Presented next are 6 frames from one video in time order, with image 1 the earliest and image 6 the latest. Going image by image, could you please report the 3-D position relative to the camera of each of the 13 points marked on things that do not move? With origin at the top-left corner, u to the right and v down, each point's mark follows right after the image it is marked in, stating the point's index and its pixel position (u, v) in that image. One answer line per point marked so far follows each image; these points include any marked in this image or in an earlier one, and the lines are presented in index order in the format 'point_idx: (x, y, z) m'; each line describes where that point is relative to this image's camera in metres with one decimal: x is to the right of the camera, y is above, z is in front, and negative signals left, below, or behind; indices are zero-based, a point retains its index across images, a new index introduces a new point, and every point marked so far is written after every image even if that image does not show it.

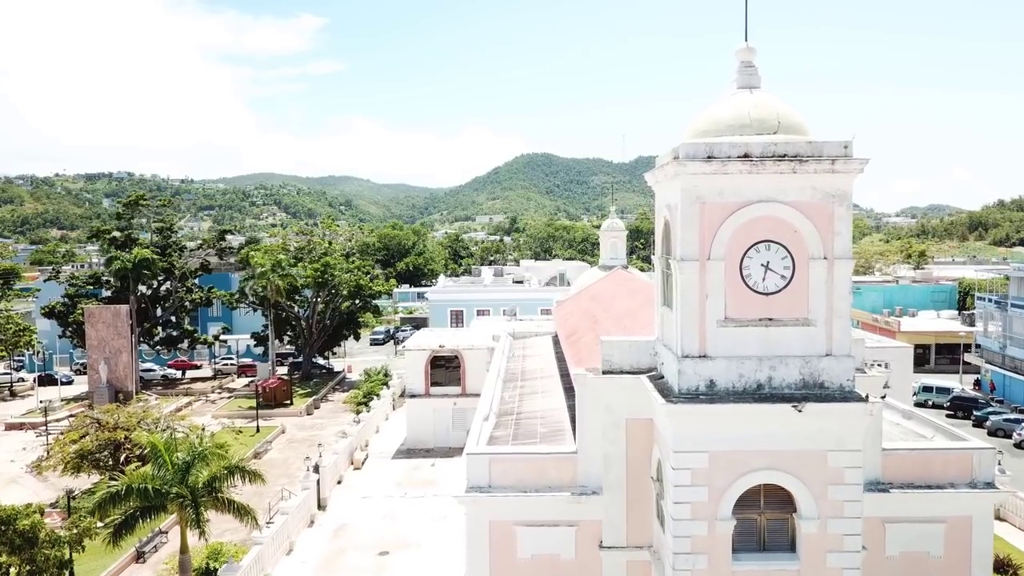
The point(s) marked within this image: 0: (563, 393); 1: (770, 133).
0: (+1.1, -2.2, +16.1) m
1: (+3.3, +2.0, +9.9) m
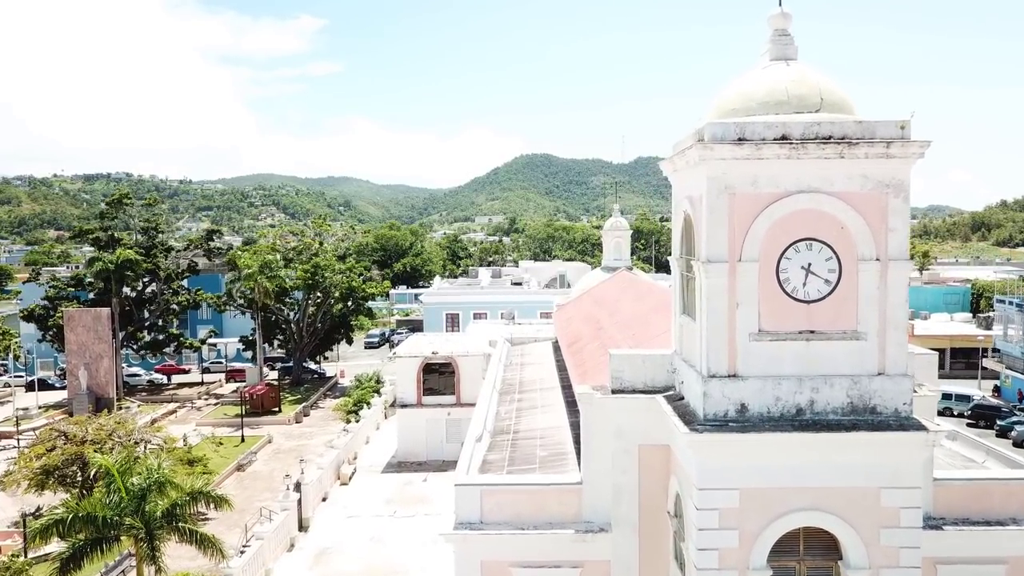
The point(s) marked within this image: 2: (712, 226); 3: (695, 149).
0: (+1.0, -2.3, +14.5) m
1: (+3.3, +1.9, +8.4) m
2: (+2.2, +0.7, +8.2) m
3: (+2.0, +1.5, +8.2) m
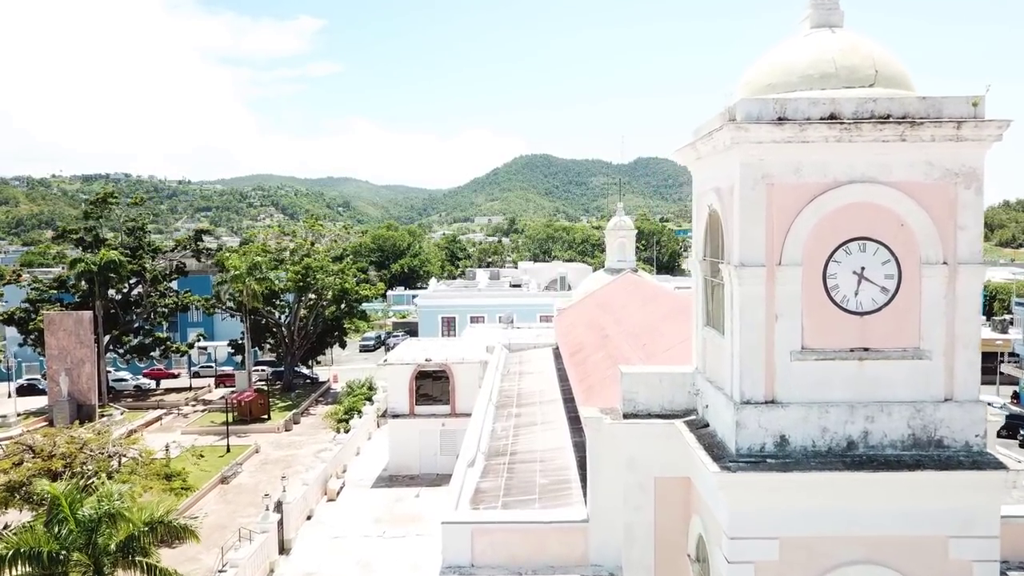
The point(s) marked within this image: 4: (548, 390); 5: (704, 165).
0: (+1.0, -2.4, +13.2) m
1: (+3.2, +1.9, +7.0) m
2: (+2.1, +0.6, +6.9) m
3: (+1.9, +1.4, +6.8) m
4: (+0.8, -2.2, +16.6) m
5: (+2.0, +1.3, +8.0) m
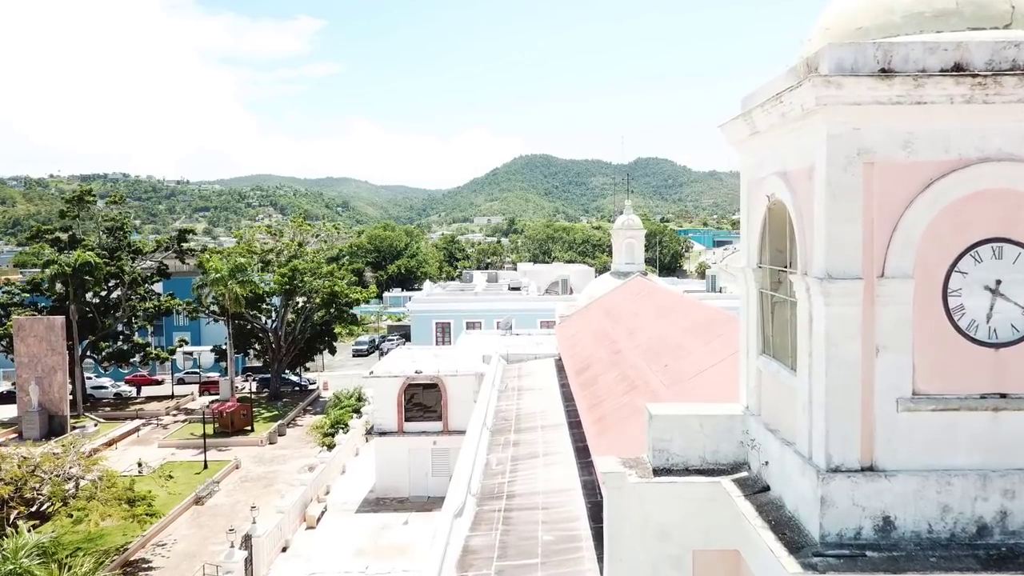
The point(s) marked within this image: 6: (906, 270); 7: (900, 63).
0: (+0.9, -2.5, +11.2) m
1: (+3.2, +1.7, +5.0) m
2: (+2.1, +0.4, +4.9) m
3: (+1.9, +1.3, +4.9) m
4: (+0.7, -2.4, +14.6) m
5: (+2.0, +1.2, +6.0) m
6: (+2.5, +0.1, +4.9) m
7: (+2.5, +1.4, +4.8) m
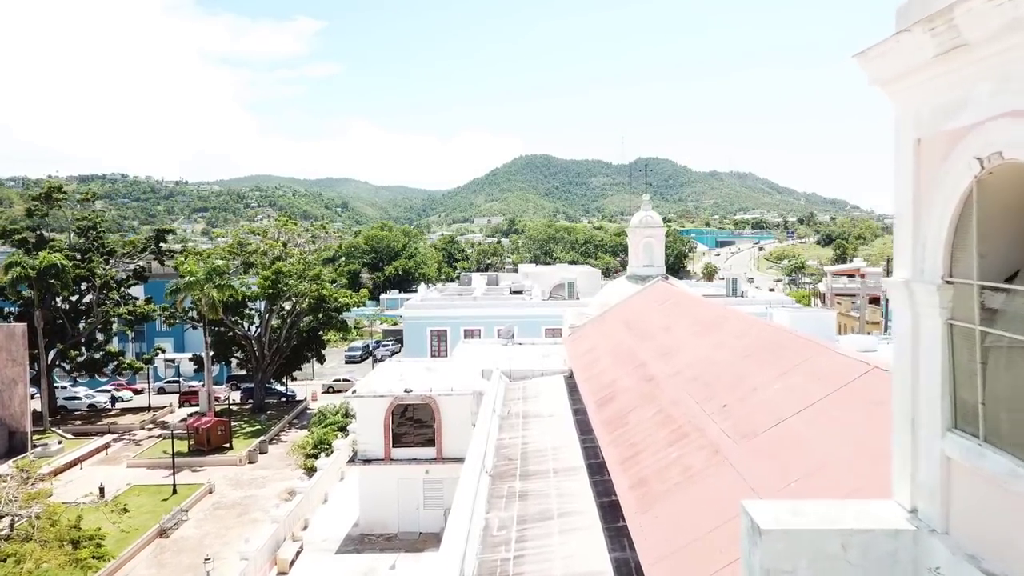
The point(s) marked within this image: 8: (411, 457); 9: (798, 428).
0: (+1.0, -2.7, +8.5) m
1: (+3.3, +1.6, +2.4) m
2: (+2.2, +0.3, +2.2) m
3: (+1.9, +1.1, +2.2) m
4: (+0.8, -2.5, +12.0) m
5: (+2.0, +1.0, +3.4) m
6: (+2.6, 0.0, +2.2) m
7: (+2.5, +1.3, +2.1) m
8: (-2.5, -4.1, +18.7) m
9: (+2.4, -1.1, +6.6) m
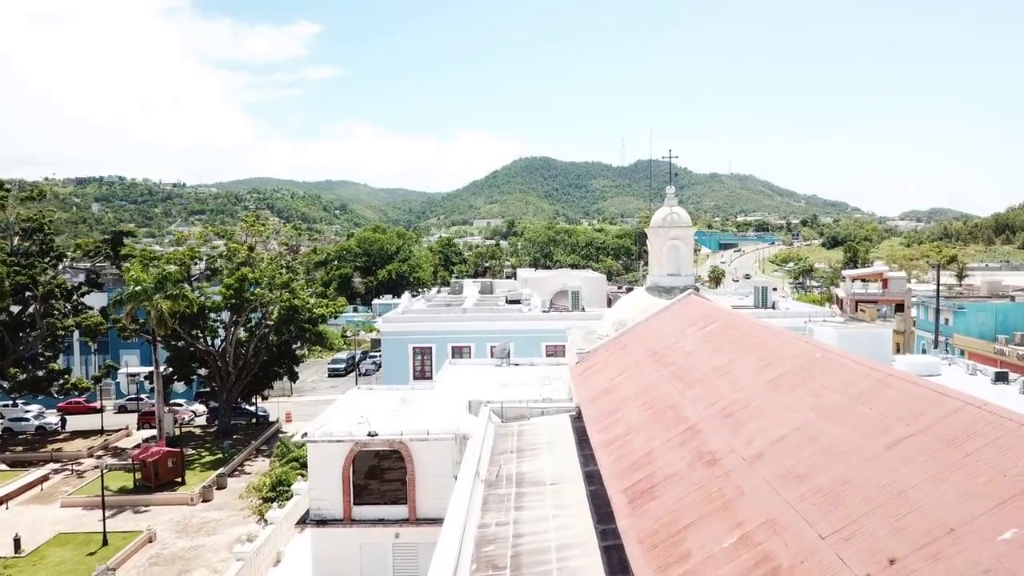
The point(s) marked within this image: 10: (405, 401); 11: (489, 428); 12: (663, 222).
0: (+0.9, -3.0, +4.7) m
1: (+3.1, +1.3, -1.4) m
2: (+2.0, +0.1, -1.6) m
3: (+1.8, +0.9, -1.6) m
4: (+0.7, -2.8, +8.1) m
5: (+1.9, +0.8, -0.5) m
6: (+2.5, -0.3, -1.6) m
7: (+2.4, +1.0, -1.7) m
8: (-2.6, -4.4, +14.9) m
9: (+2.3, -1.4, +2.8) m
10: (-2.4, -2.5, +17.1) m
11: (-0.4, -2.5, +13.4) m
12: (+3.3, +1.4, +17.1) m
